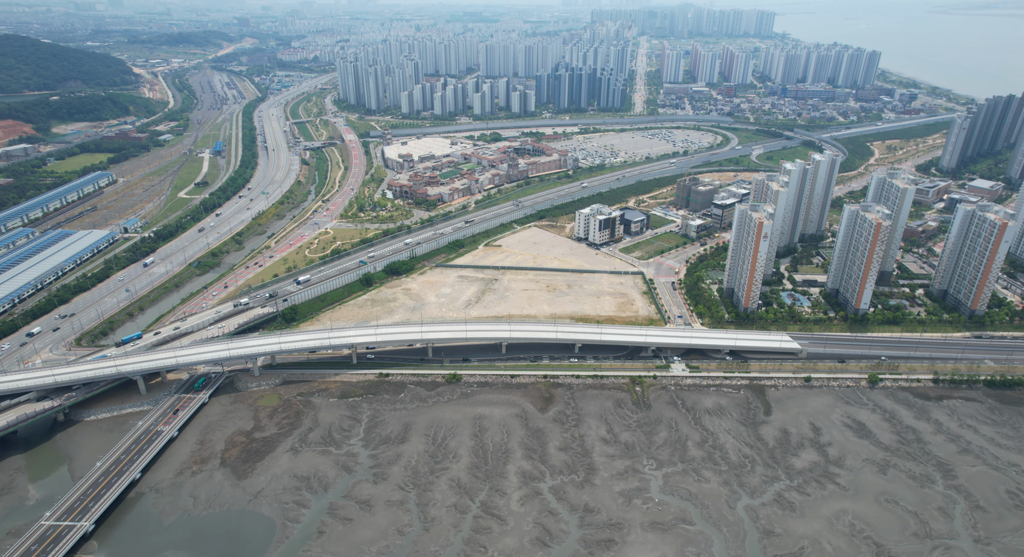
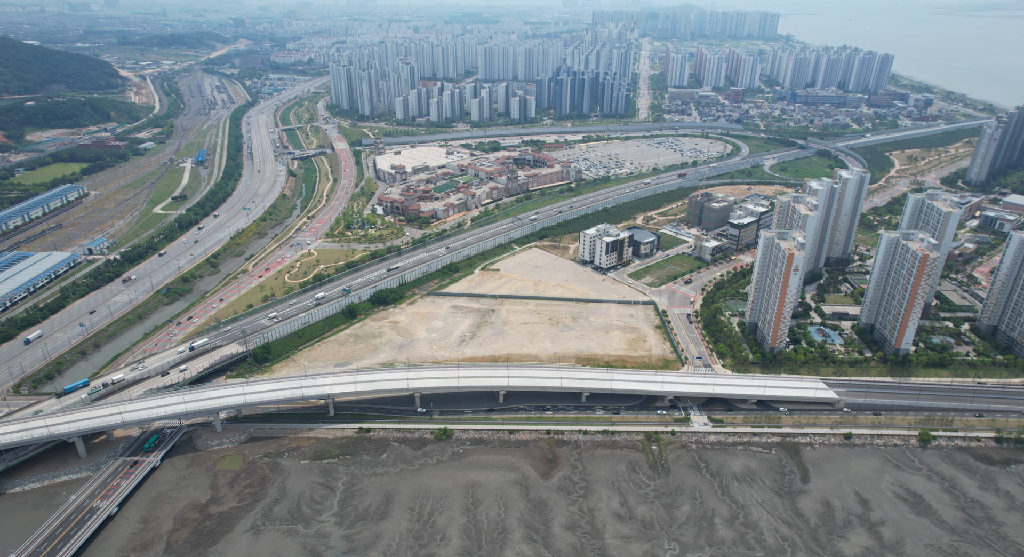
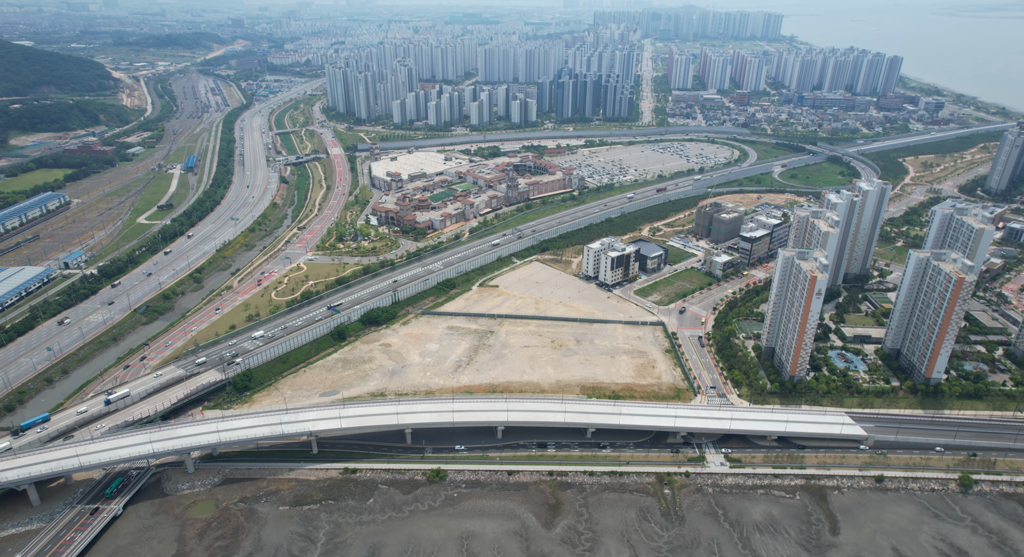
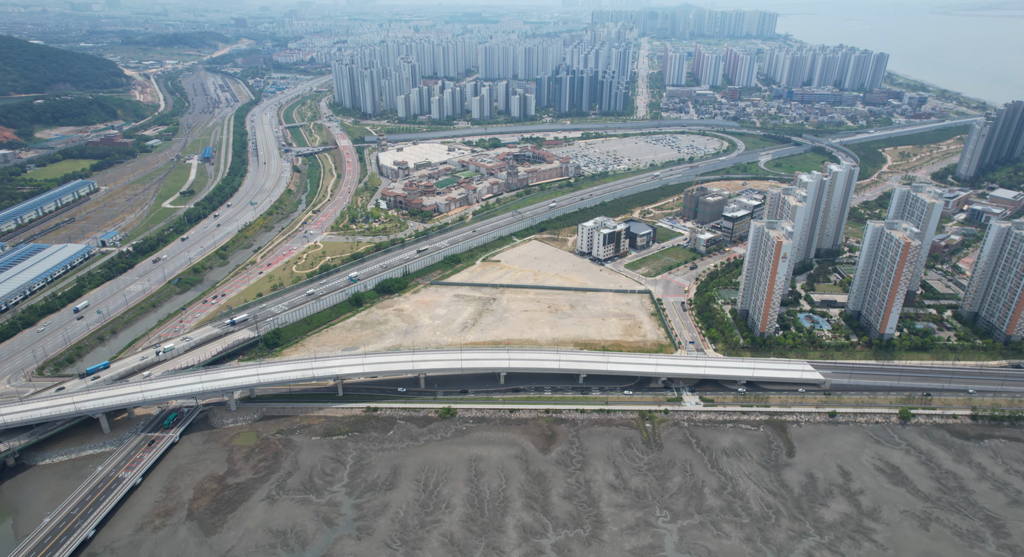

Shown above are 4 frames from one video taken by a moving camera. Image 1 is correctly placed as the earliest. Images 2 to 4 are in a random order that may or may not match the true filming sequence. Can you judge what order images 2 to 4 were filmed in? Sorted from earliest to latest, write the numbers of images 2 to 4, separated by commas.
4, 2, 3
